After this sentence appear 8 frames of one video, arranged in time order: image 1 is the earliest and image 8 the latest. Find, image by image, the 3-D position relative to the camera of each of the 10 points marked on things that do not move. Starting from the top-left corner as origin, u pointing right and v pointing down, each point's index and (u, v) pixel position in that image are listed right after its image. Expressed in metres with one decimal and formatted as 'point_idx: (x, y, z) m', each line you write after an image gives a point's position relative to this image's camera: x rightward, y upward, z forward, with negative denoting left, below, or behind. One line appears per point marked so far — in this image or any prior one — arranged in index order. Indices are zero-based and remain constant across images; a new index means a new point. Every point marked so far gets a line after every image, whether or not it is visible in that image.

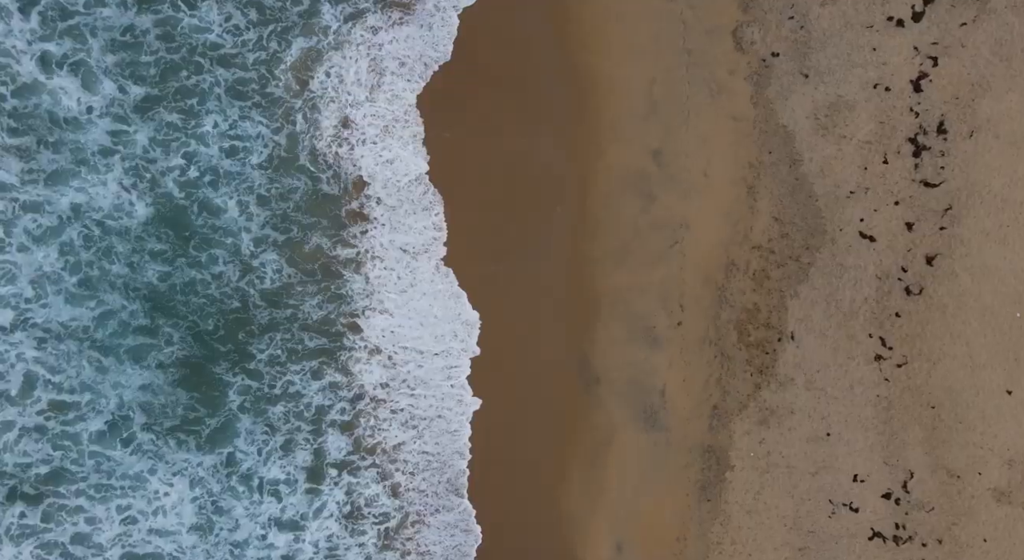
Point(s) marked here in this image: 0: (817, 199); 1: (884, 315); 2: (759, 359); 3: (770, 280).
0: (+3.2, +0.9, +10.6) m
1: (+3.8, -0.3, +10.5) m
2: (+2.6, -0.8, +10.6) m
3: (+2.7, 0.0, +10.6) m
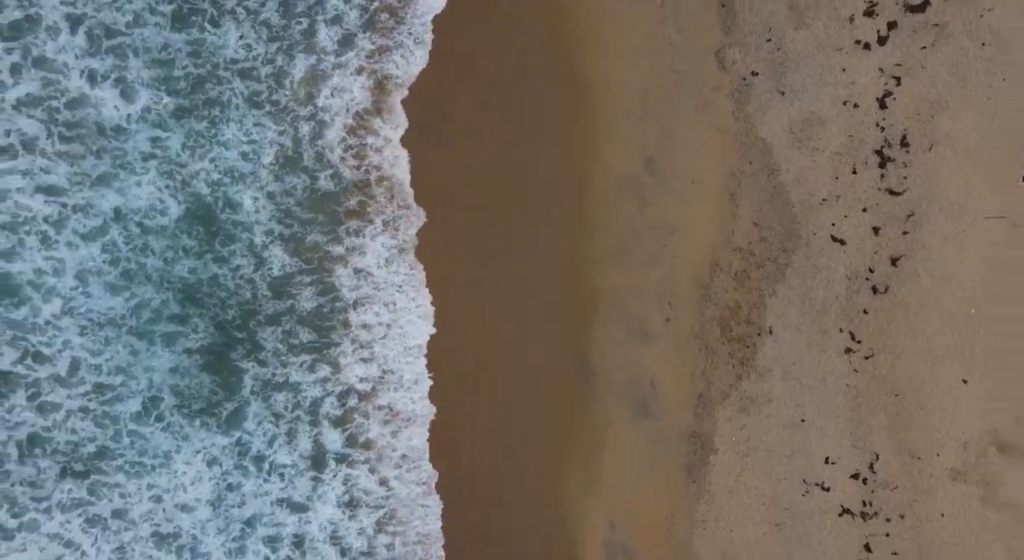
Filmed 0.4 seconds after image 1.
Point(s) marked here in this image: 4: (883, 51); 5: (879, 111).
0: (+3.1, +0.9, +11.6) m
1: (+3.8, -0.4, +11.5) m
2: (+2.6, -0.8, +11.7) m
3: (+2.7, 0.0, +11.7) m
4: (+4.1, +2.5, +11.4) m
5: (+4.0, +1.9, +11.5) m
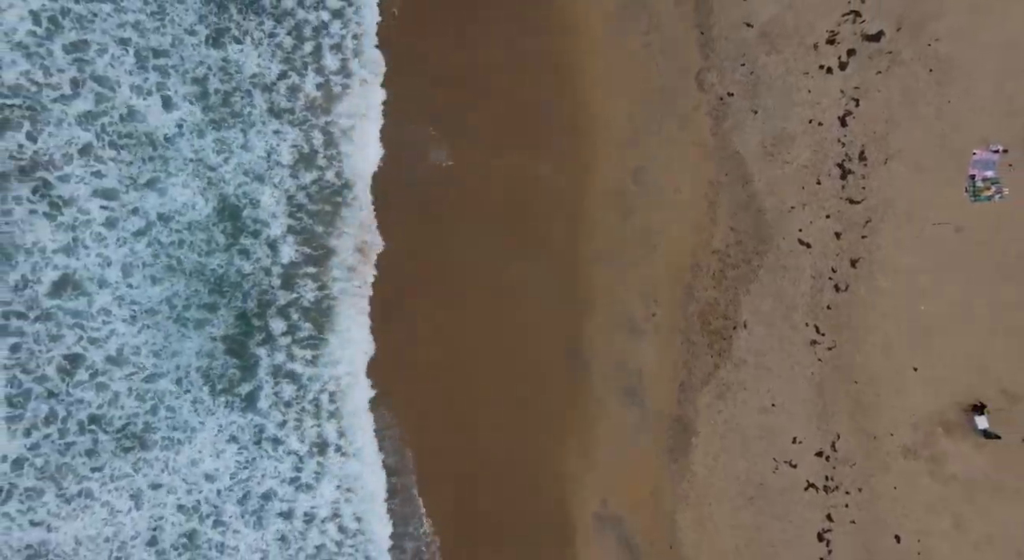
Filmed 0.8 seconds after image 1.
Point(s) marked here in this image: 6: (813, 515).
0: (+3.2, +0.9, +13.0) m
1: (+3.8, -0.3, +13.0) m
2: (+2.6, -0.8, +13.1) m
3: (+2.7, 0.0, +13.1) m
4: (+4.1, +2.5, +12.9) m
5: (+4.0, +1.9, +12.9) m
6: (+3.7, -2.9, +12.8) m
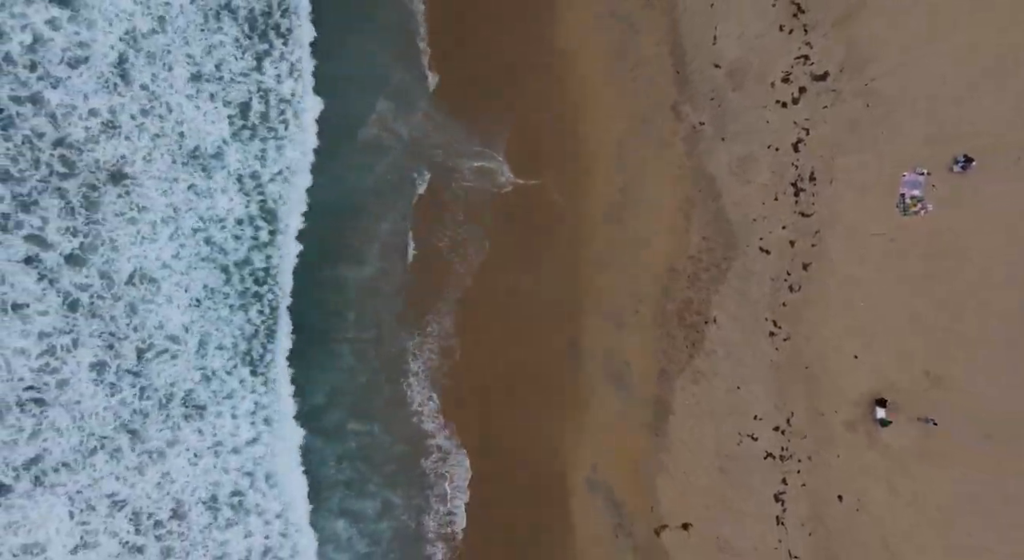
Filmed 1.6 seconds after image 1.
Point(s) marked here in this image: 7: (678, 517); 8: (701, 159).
0: (+3.2, +0.9, +15.5) m
1: (+3.9, -0.4, +15.4) m
2: (+2.7, -0.8, +15.5) m
3: (+2.8, 0.0, +15.5) m
4: (+4.2, +2.5, +15.3) m
5: (+4.1, +1.9, +15.4) m
6: (+3.8, -2.9, +15.2) m
7: (+2.4, -3.4, +15.1) m
8: (+2.8, +1.8, +15.6) m
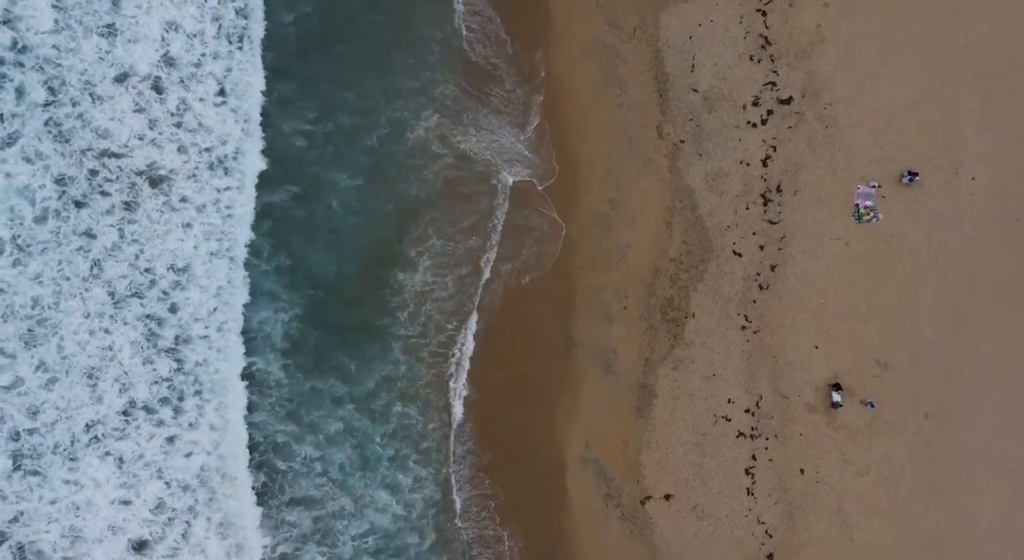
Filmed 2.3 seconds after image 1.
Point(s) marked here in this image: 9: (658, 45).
0: (+3.3, +0.9, +17.6) m
1: (+3.9, -0.4, +17.5) m
2: (+2.7, -0.8, +17.7) m
3: (+2.8, 0.0, +17.6) m
4: (+4.2, +2.5, +17.4) m
5: (+4.1, +1.9, +17.5) m
6: (+3.8, -2.9, +17.4) m
7: (+2.5, -3.4, +17.2) m
8: (+2.8, +1.8, +17.7) m
9: (+2.4, +3.9, +17.4) m
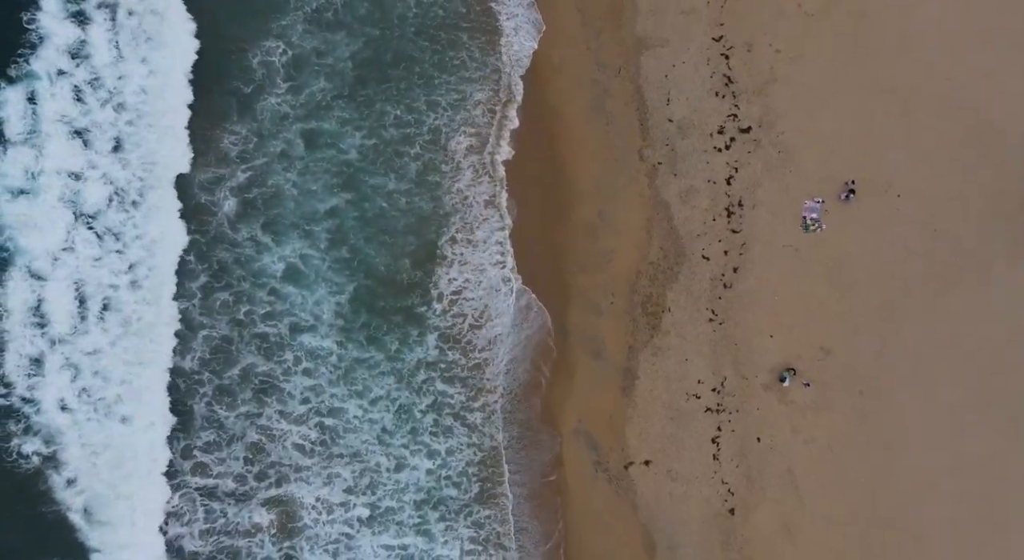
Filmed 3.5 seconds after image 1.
0: (+3.3, +0.9, +21.0) m
1: (+4.0, -0.4, +20.9) m
2: (+2.8, -0.8, +21.0) m
3: (+2.9, 0.0, +21.0) m
4: (+4.3, +2.5, +20.8) m
5: (+4.2, +1.9, +20.8) m
6: (+3.9, -2.9, +20.8) m
7: (+2.5, -3.4, +20.6) m
8: (+2.9, +1.8, +21.0) m
9: (+2.5, +3.9, +20.7) m
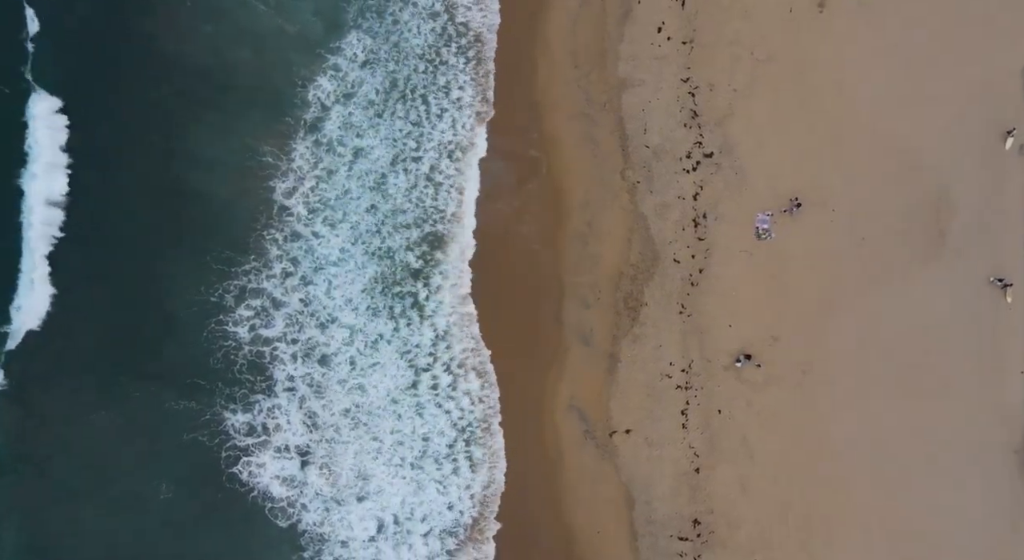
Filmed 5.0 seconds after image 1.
0: (+3.4, +0.9, +25.3) m
1: (+4.1, -0.3, +25.2) m
2: (+2.9, -0.8, +25.3) m
3: (+3.0, 0.0, +25.3) m
4: (+4.4, +2.5, +25.1) m
5: (+4.3, +1.9, +25.2) m
6: (+4.0, -2.9, +25.1) m
7: (+2.6, -3.4, +24.9) m
8: (+3.0, +1.8, +25.4) m
9: (+2.6, +3.9, +25.1) m
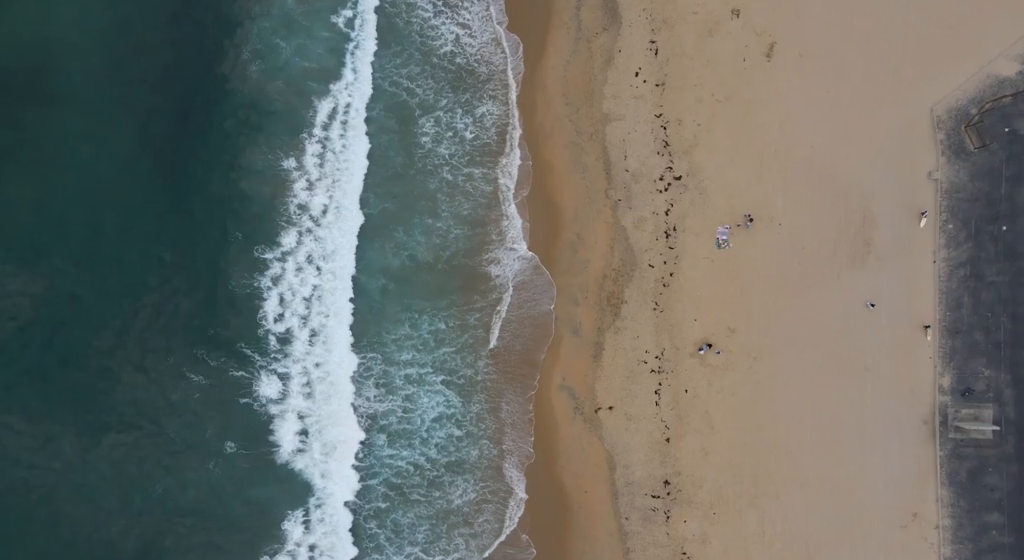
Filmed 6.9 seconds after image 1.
0: (+3.5, +0.8, +30.4) m
1: (+4.1, -0.4, +30.3) m
2: (+2.9, -0.9, +30.4) m
3: (+3.1, 0.0, +30.4) m
4: (+4.4, +2.5, +30.2) m
5: (+4.3, +1.8, +30.3) m
6: (+4.0, -2.9, +30.2) m
7: (+2.7, -3.5, +30.0) m
8: (+3.1, +1.8, +30.5) m
9: (+2.7, +3.9, +30.2) m
